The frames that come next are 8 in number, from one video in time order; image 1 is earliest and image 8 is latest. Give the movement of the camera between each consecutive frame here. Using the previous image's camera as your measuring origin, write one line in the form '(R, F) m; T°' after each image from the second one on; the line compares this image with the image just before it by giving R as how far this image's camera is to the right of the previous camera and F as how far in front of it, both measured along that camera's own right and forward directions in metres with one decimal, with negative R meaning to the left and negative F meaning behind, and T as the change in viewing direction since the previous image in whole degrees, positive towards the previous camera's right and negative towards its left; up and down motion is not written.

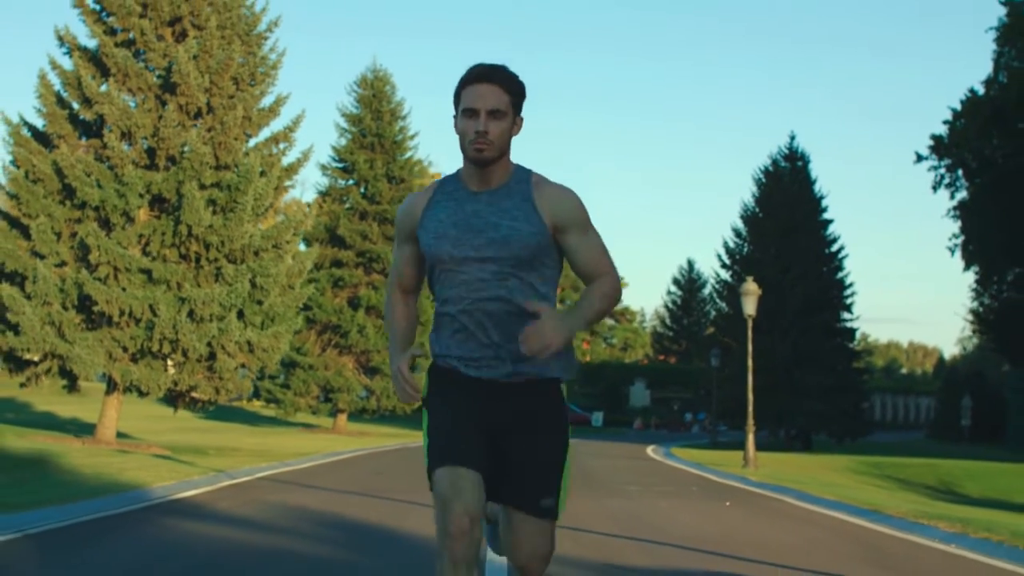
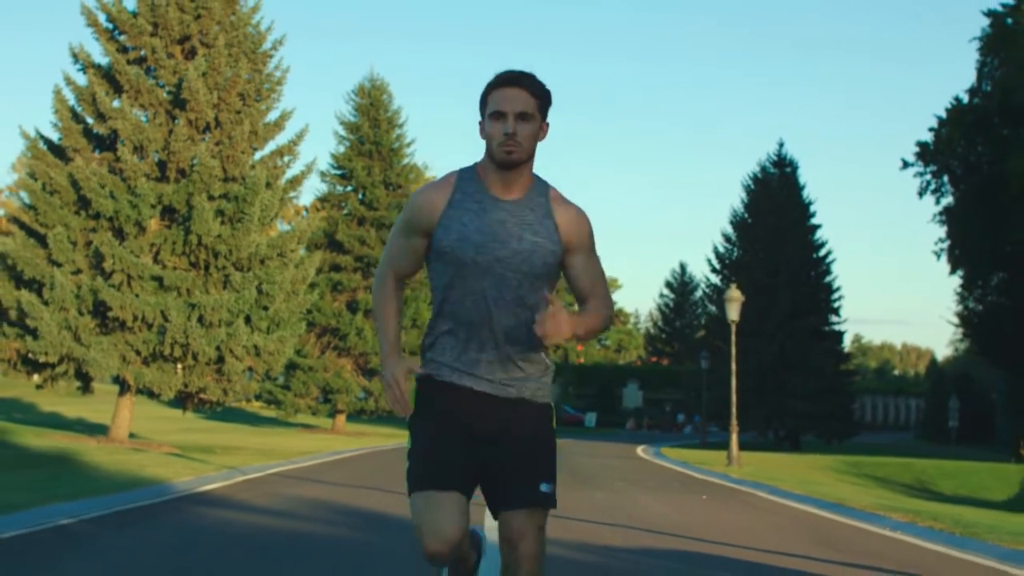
(0.0, -1.4) m; 0°
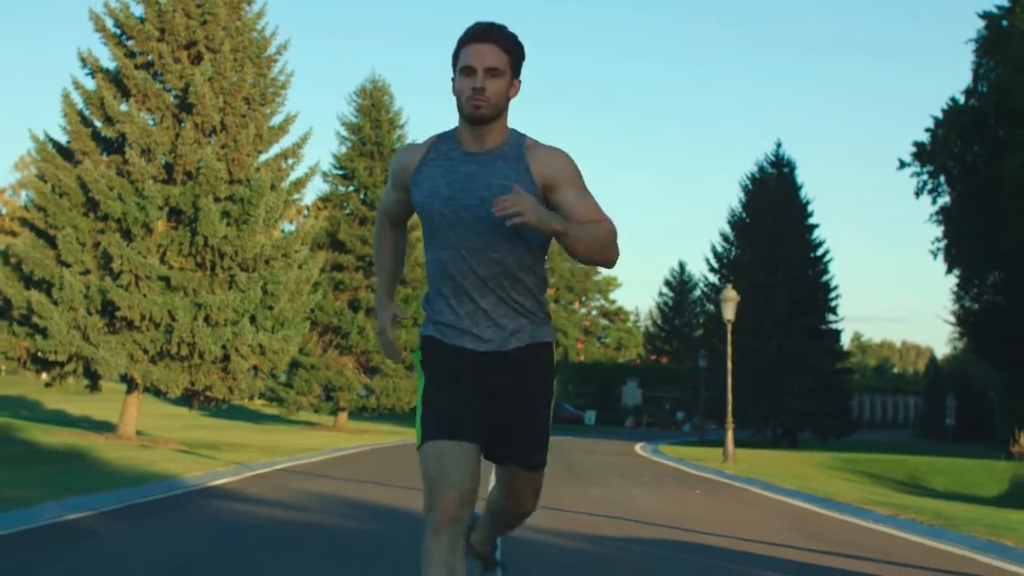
(0.0, -0.6) m; 0°
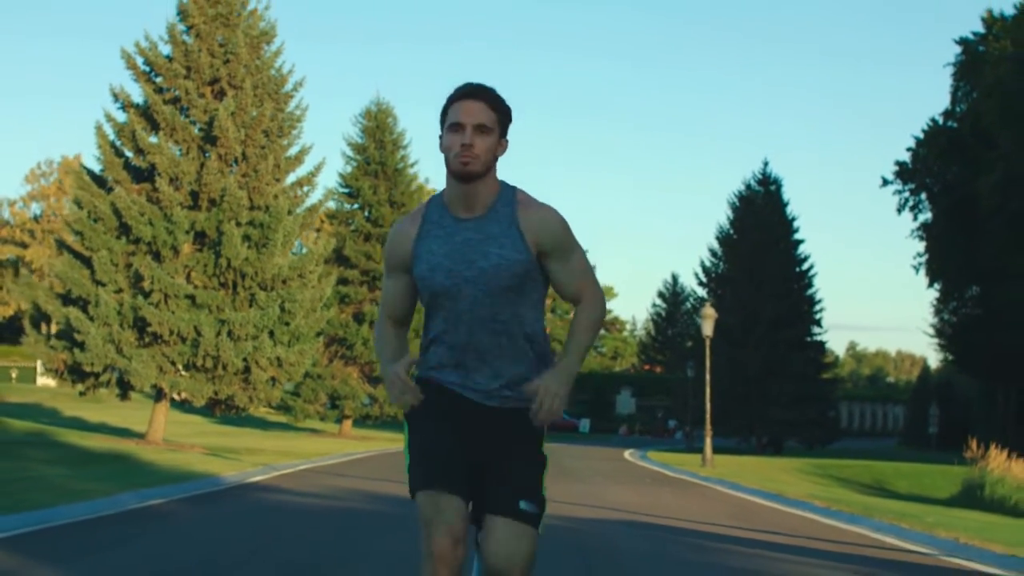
(0.0, -2.8) m; 0°
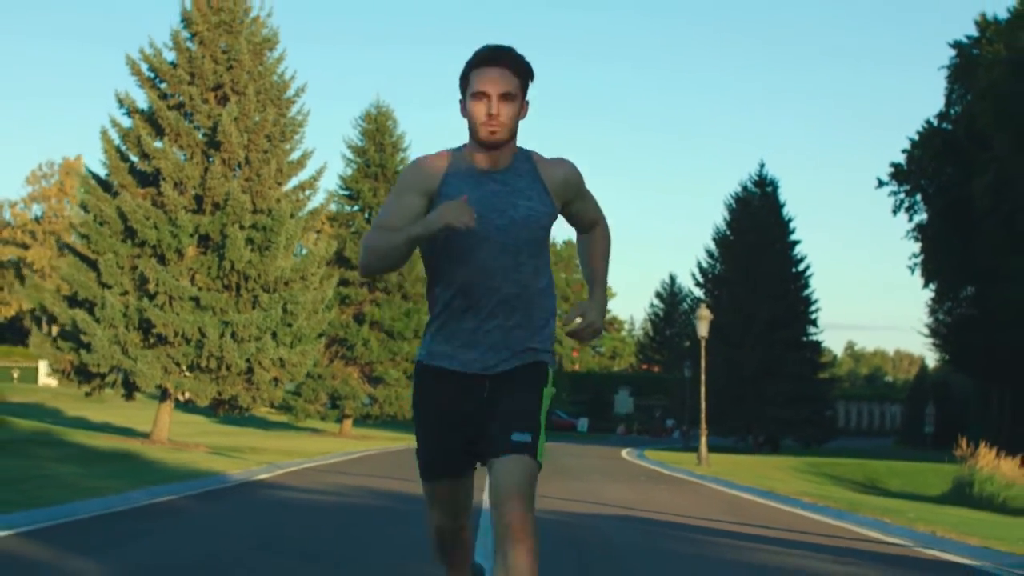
(0.0, -0.6) m; 0°
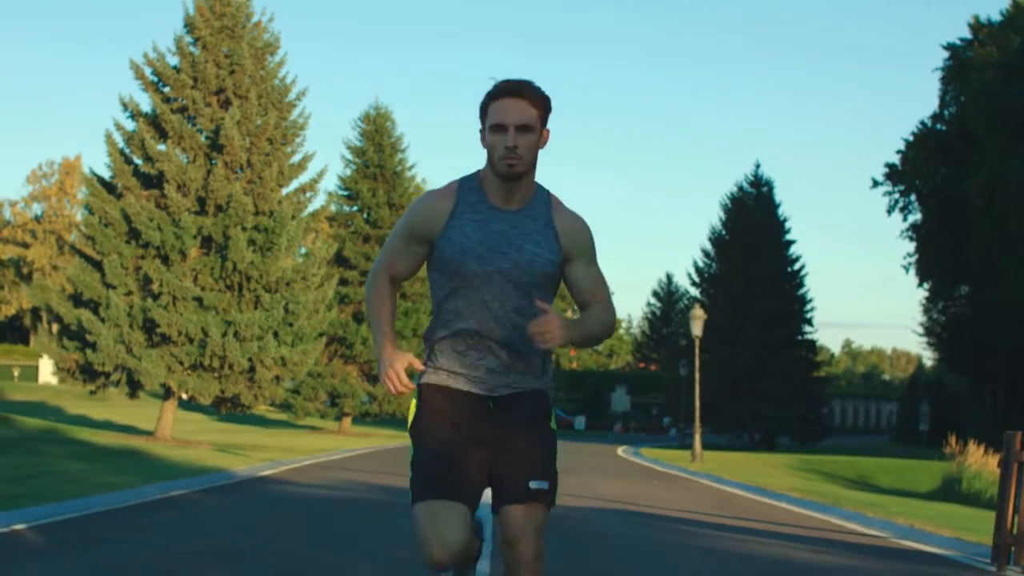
(0.0, -0.6) m; 0°
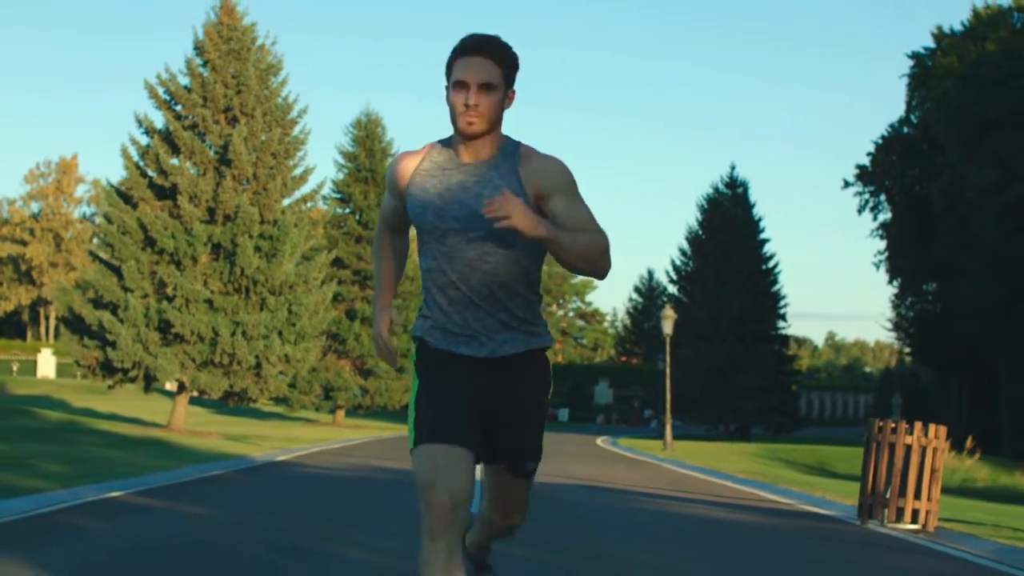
(0.0, -3.0) m; +1°
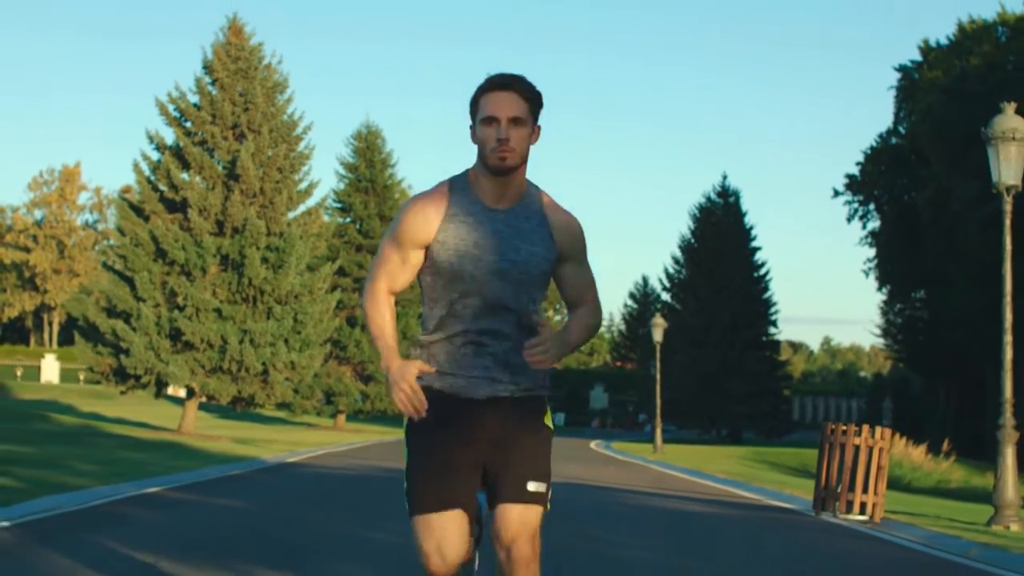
(0.0, -1.6) m; 0°
